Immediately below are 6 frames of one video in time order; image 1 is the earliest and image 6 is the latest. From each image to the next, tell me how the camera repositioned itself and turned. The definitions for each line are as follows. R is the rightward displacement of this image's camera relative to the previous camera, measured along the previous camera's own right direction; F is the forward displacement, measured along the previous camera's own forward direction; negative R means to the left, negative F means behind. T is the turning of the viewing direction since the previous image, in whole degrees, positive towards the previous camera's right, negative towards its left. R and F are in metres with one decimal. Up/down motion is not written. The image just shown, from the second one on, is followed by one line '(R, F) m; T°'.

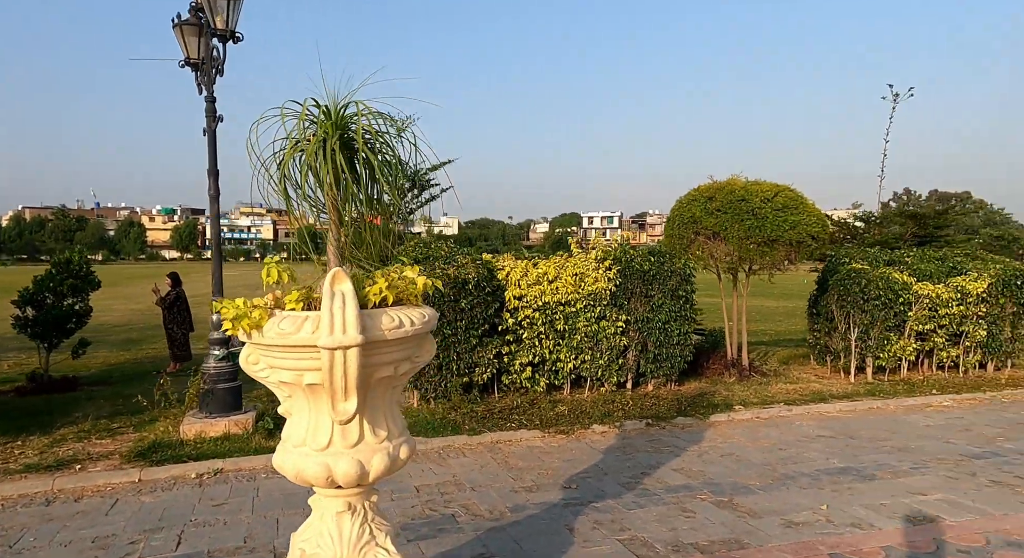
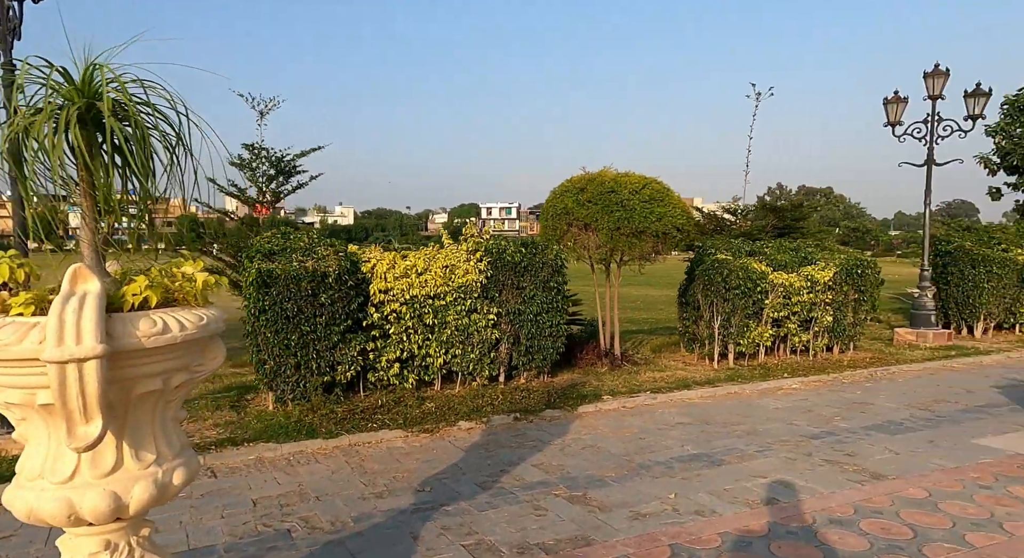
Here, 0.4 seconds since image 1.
(+0.2, +0.1) m; +9°
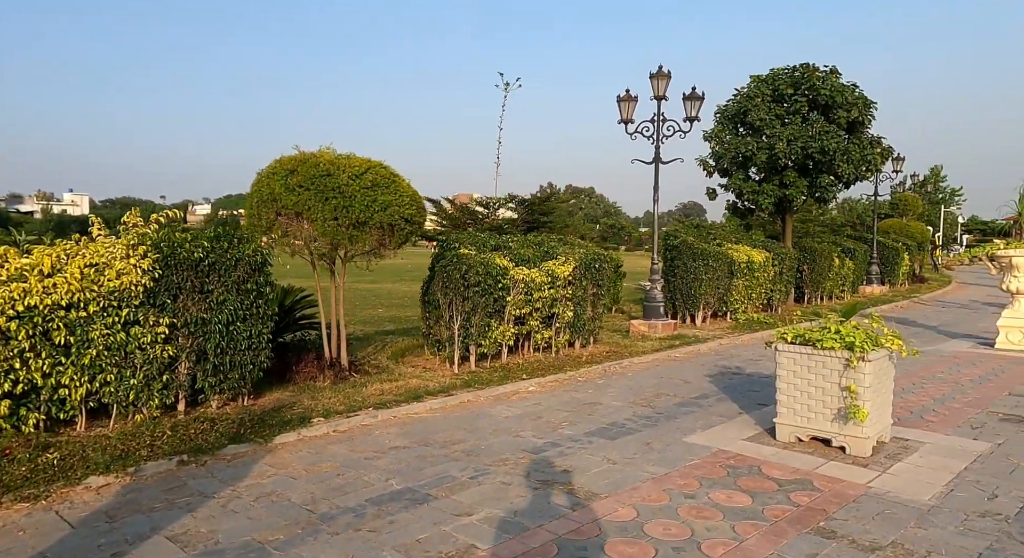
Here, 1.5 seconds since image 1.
(+0.5, +0.6) m; +18°
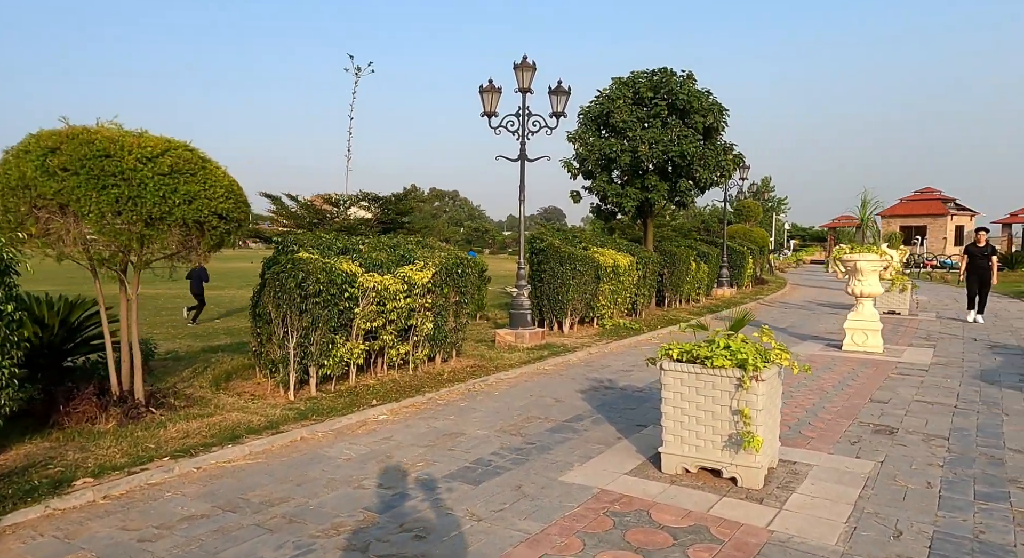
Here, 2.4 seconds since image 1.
(+0.1, +0.9) m; +11°
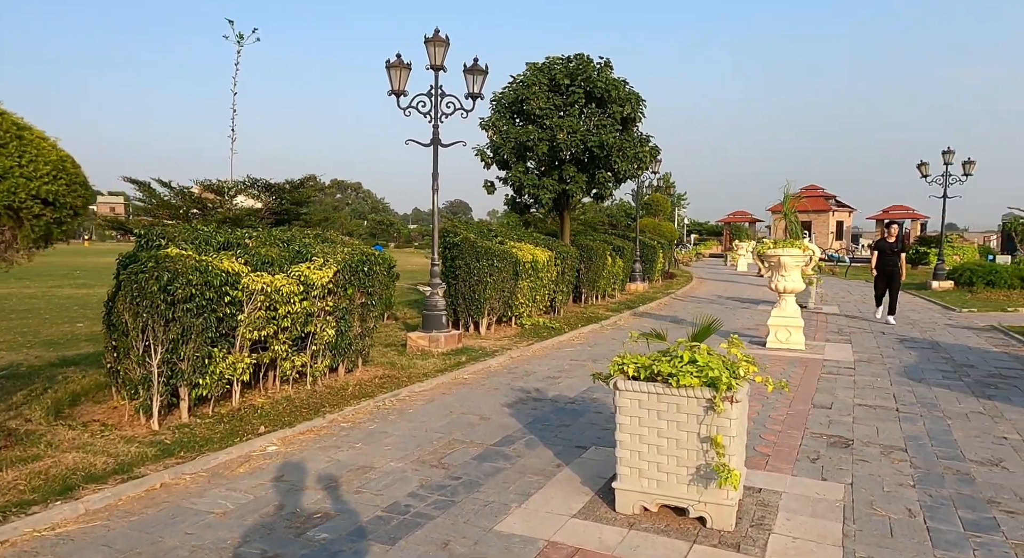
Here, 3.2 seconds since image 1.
(-0.1, +0.9) m; +8°
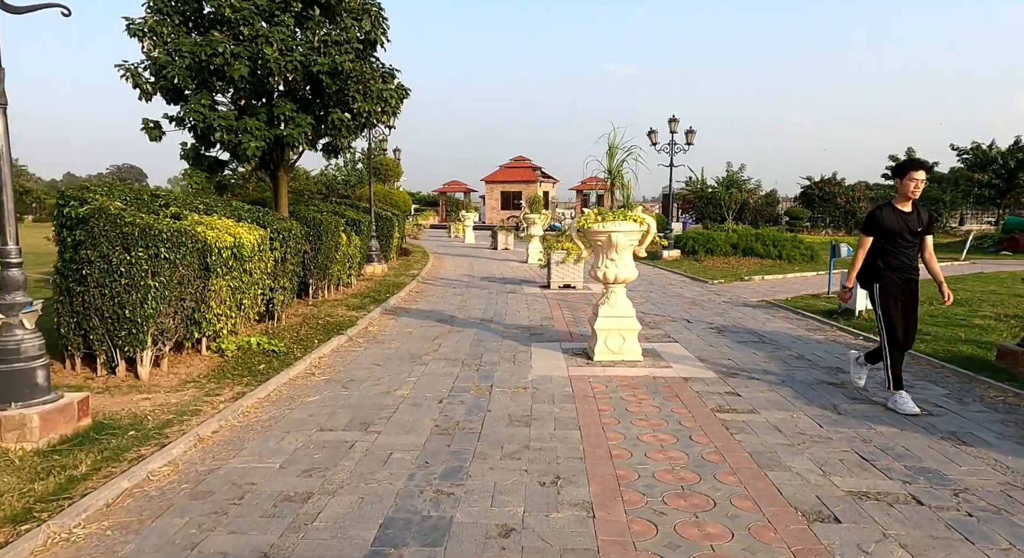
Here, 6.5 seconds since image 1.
(+0.1, +4.0) m; +23°
